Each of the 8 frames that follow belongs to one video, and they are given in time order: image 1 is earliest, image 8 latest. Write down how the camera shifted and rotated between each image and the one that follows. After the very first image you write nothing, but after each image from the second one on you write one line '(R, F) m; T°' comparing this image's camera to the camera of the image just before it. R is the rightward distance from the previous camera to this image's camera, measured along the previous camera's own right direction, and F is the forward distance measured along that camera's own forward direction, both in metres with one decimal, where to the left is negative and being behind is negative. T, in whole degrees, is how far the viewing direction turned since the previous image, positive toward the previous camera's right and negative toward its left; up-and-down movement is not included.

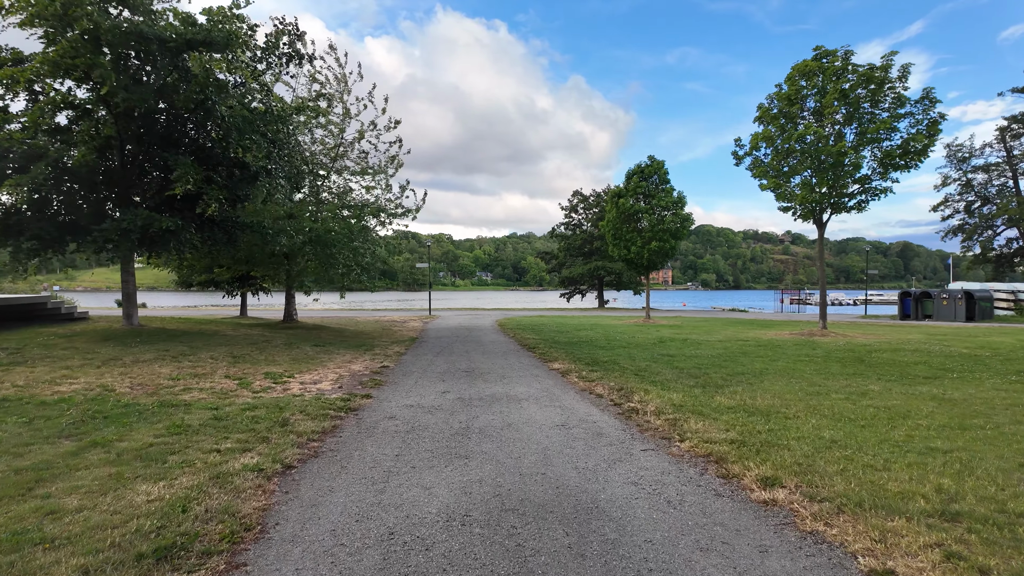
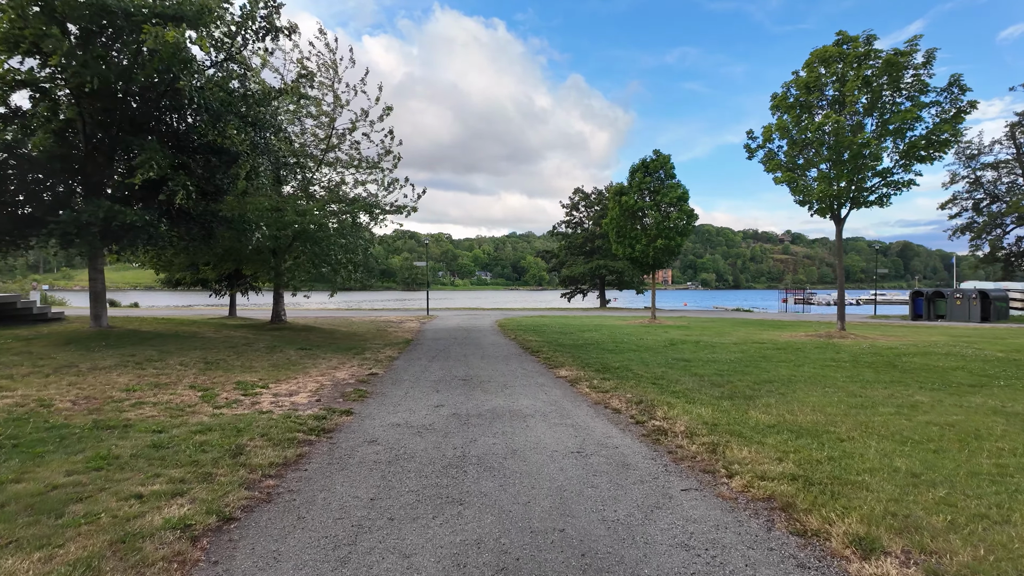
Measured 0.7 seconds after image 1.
(-0.1, +1.0) m; 0°
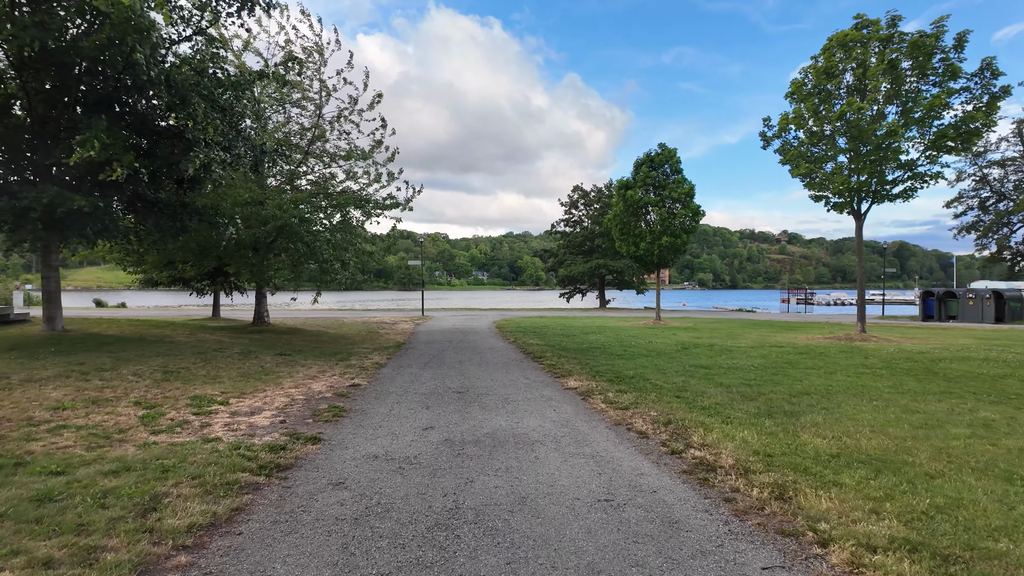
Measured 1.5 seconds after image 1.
(-0.1, +1.2) m; 0°
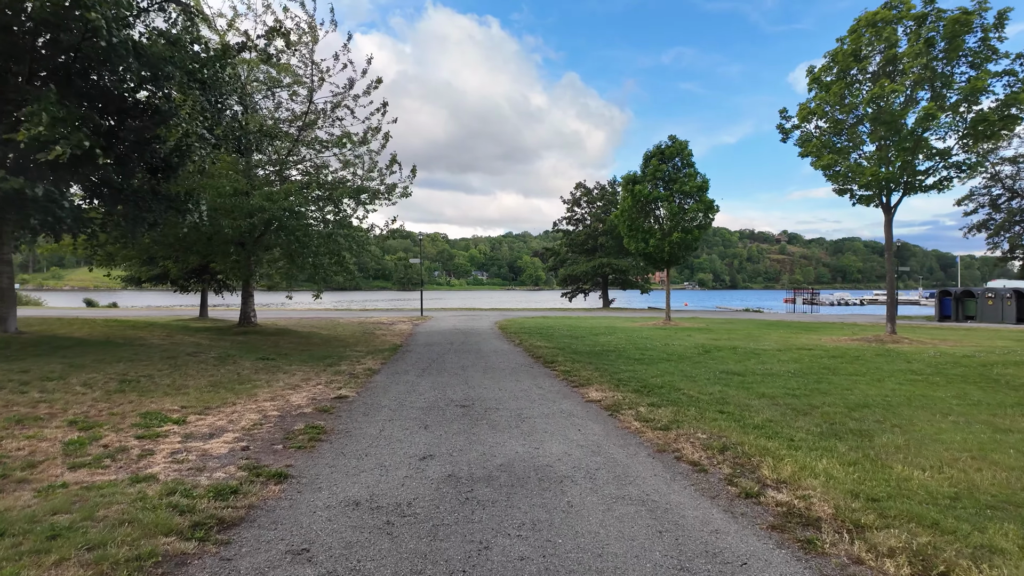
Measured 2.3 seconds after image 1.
(-0.2, +1.1) m; 0°
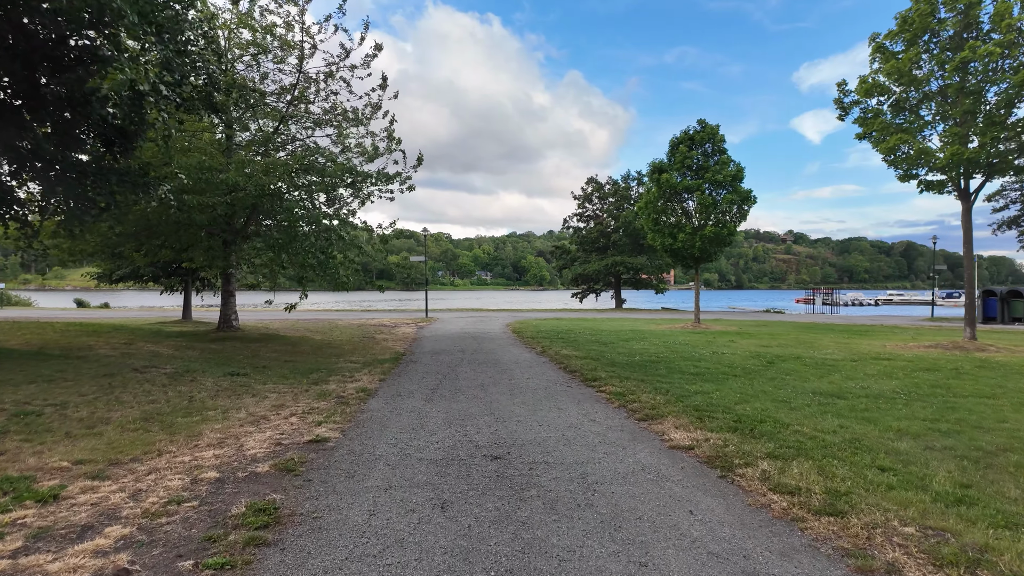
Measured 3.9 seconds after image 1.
(-0.5, +2.1) m; 0°
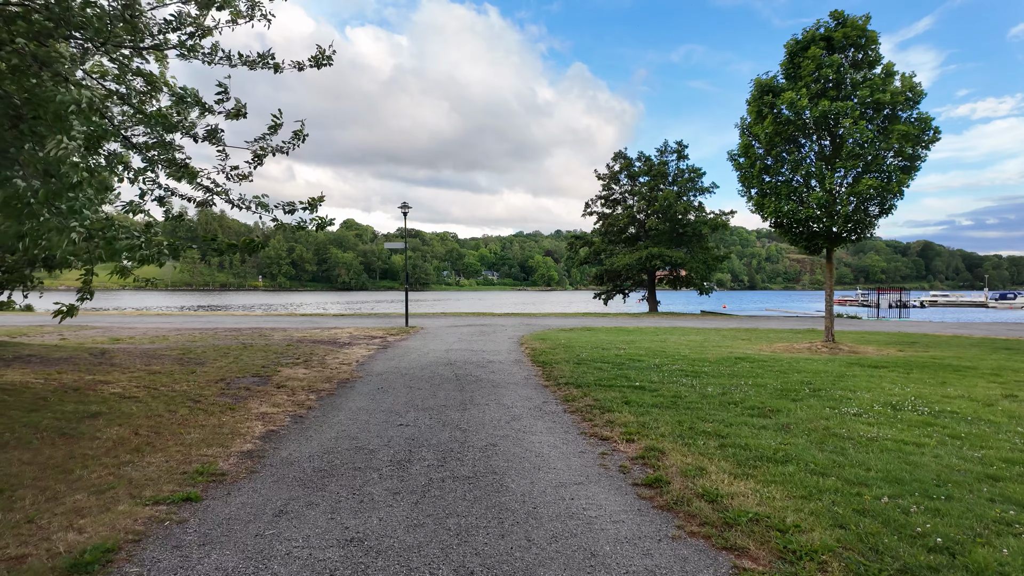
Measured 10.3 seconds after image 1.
(-0.3, +8.2) m; -1°
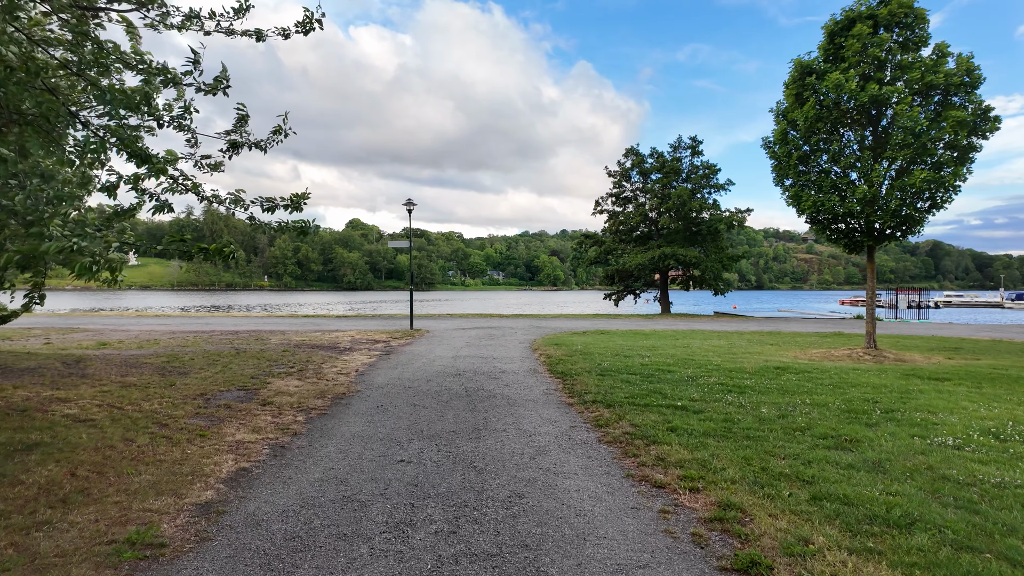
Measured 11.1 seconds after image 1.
(-0.2, +1.0) m; -1°
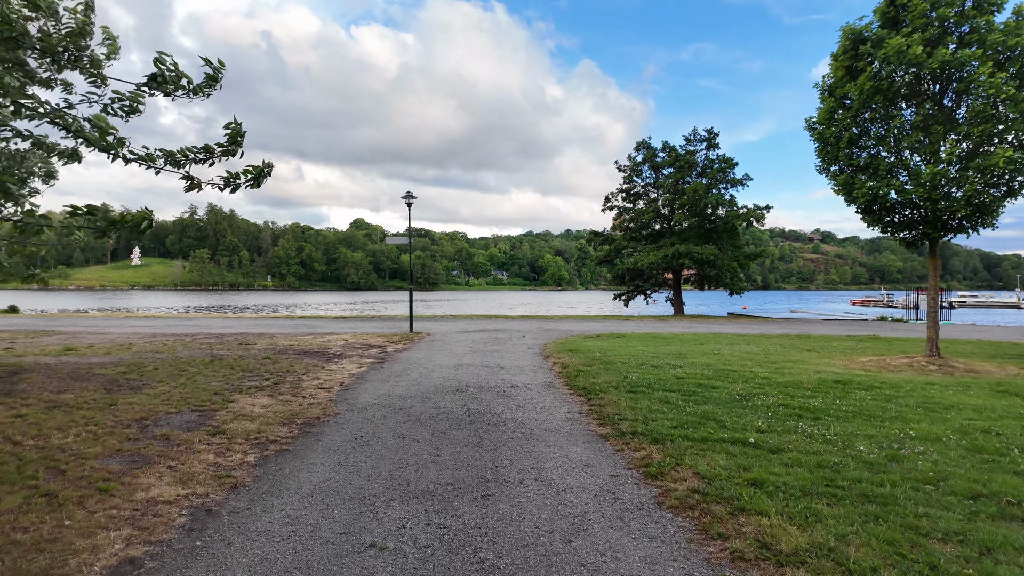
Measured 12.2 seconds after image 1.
(-0.1, +1.5) m; 0°
